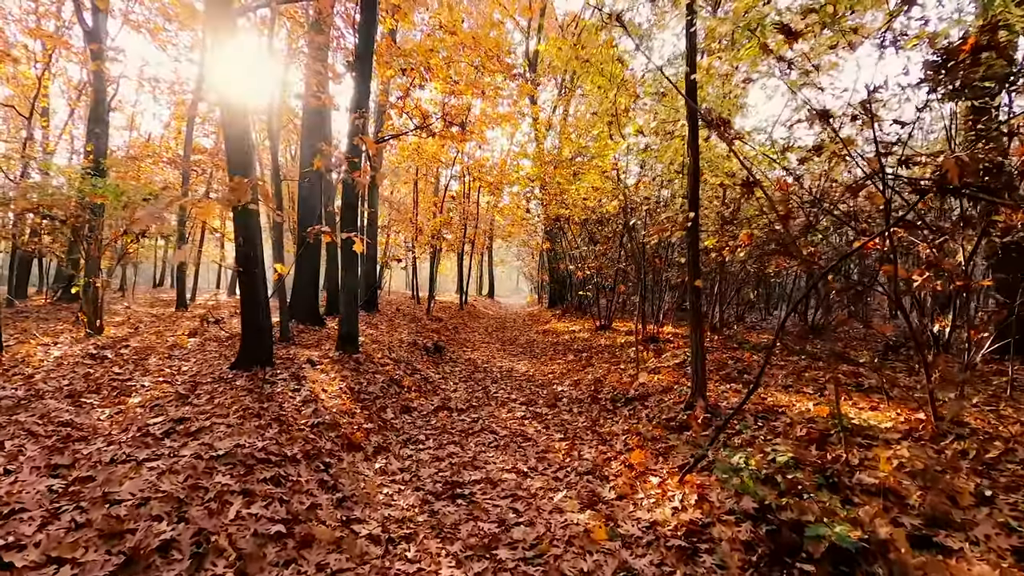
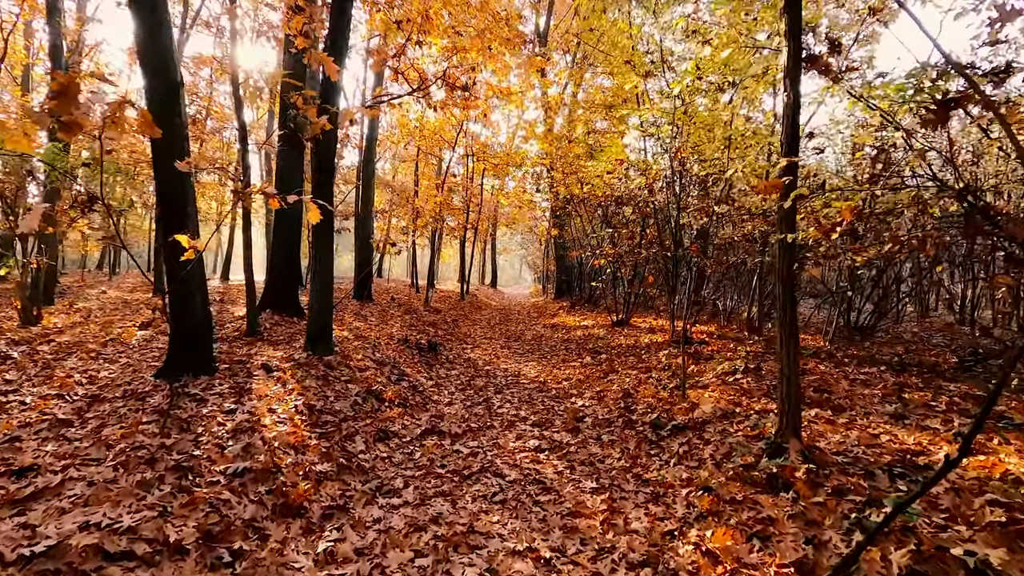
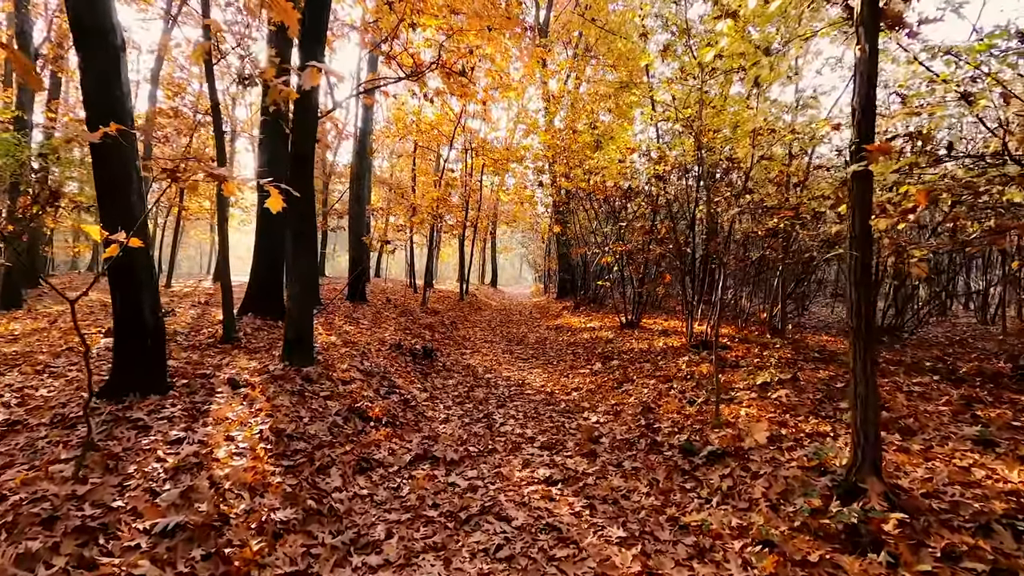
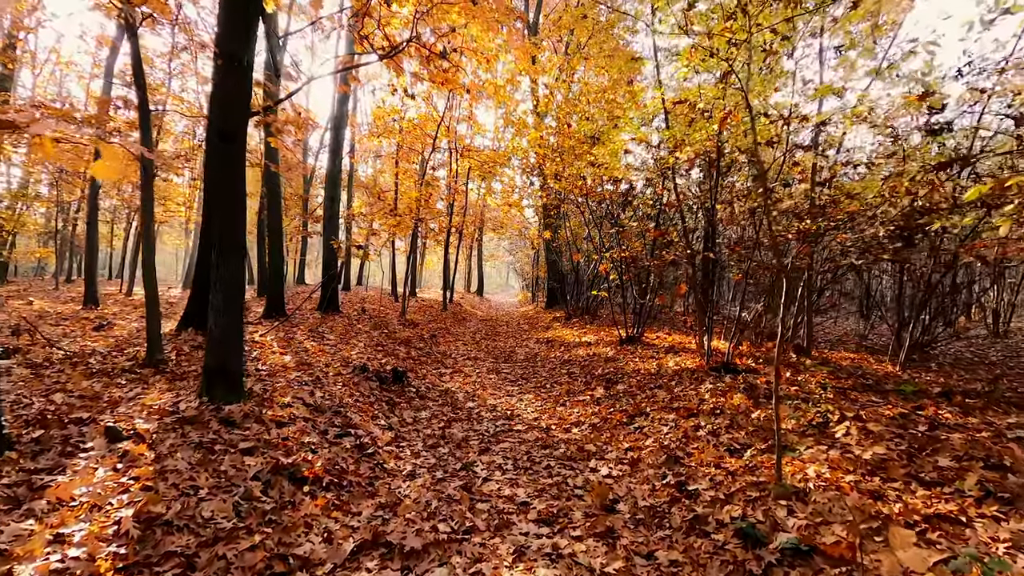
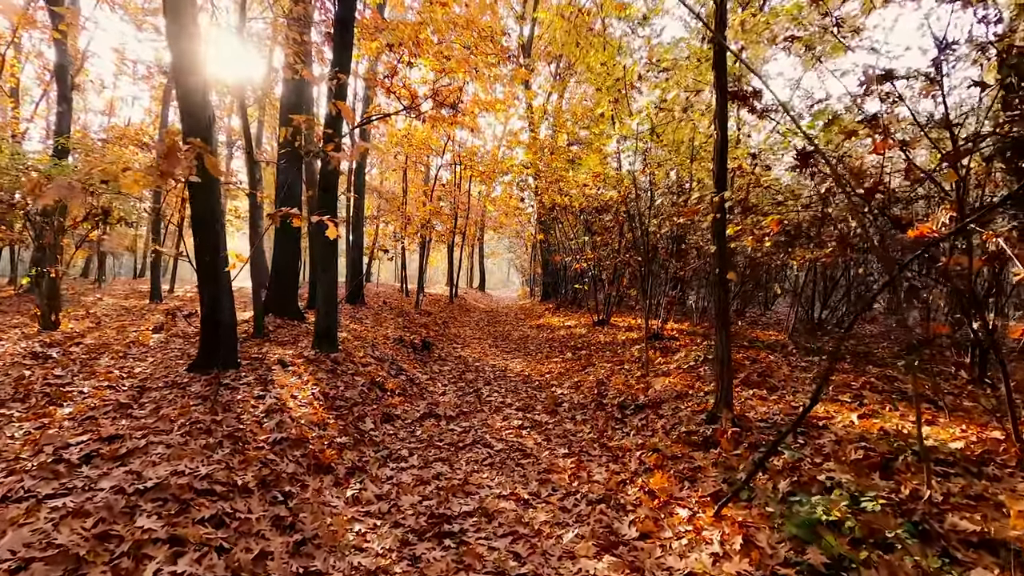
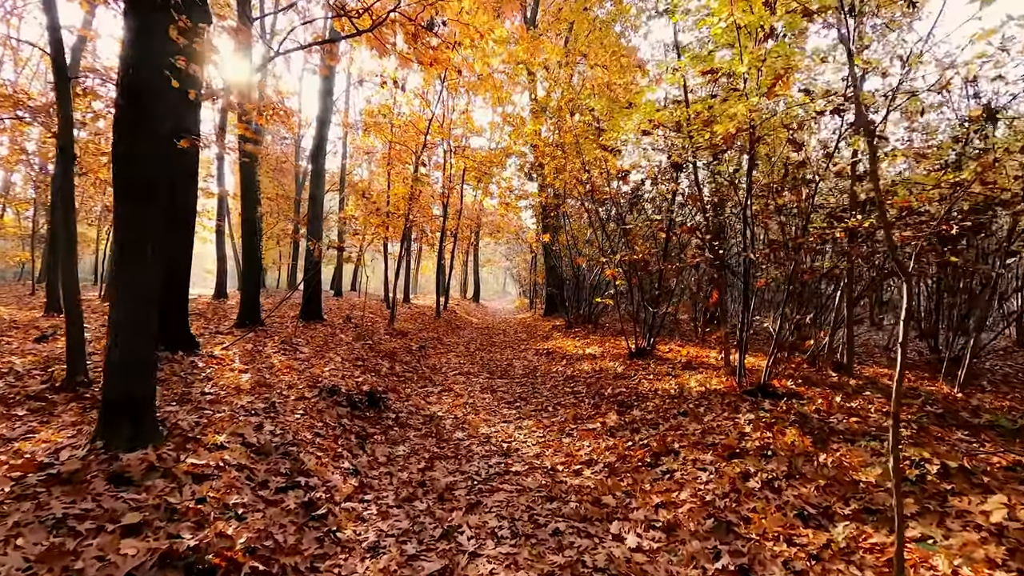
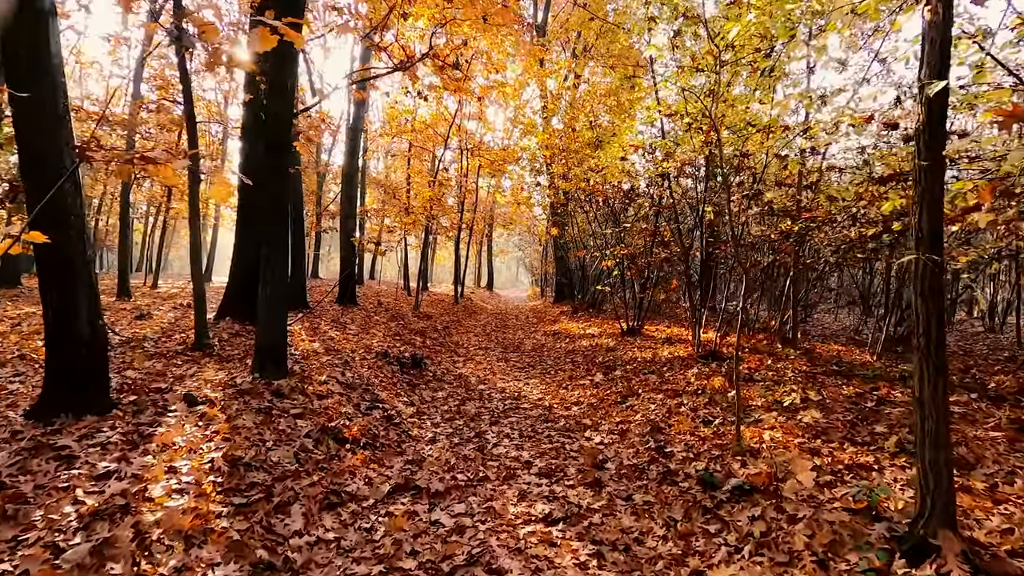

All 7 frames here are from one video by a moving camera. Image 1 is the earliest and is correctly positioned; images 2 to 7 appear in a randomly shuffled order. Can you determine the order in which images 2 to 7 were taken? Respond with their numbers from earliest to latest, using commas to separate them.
5, 2, 3, 7, 4, 6
